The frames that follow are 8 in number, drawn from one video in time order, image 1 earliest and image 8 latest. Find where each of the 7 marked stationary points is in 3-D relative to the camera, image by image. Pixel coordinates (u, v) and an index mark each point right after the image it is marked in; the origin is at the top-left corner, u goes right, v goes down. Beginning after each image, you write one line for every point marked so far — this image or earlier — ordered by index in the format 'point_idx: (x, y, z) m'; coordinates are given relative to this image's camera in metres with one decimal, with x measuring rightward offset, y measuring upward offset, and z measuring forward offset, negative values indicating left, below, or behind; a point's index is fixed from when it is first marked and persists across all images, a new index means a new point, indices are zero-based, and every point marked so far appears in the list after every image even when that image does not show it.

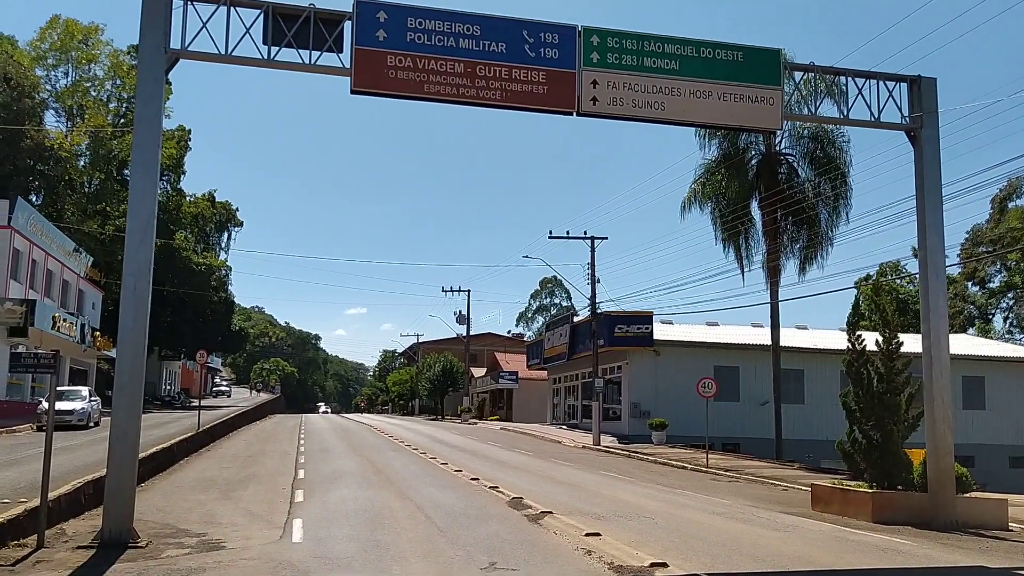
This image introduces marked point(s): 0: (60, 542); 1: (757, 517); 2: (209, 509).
0: (-5.6, -3.2, +11.3) m
1: (+3.9, -3.6, +14.4) m
2: (-5.0, -3.7, +15.0) m
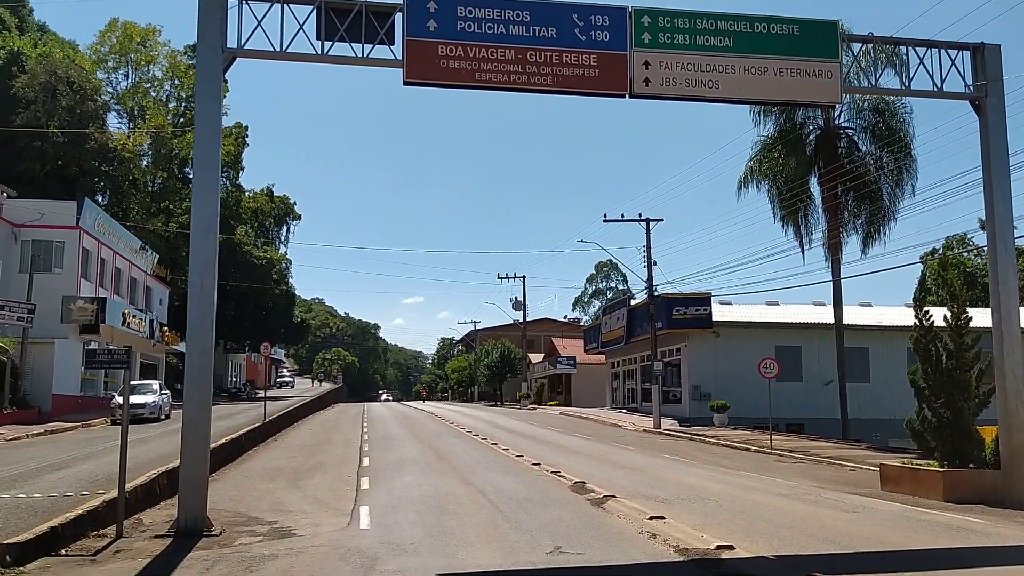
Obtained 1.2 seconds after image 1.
0: (-4.8, -3.1, +11.7) m
1: (+4.8, -3.3, +14.2) m
2: (-3.9, -3.5, +15.4) m
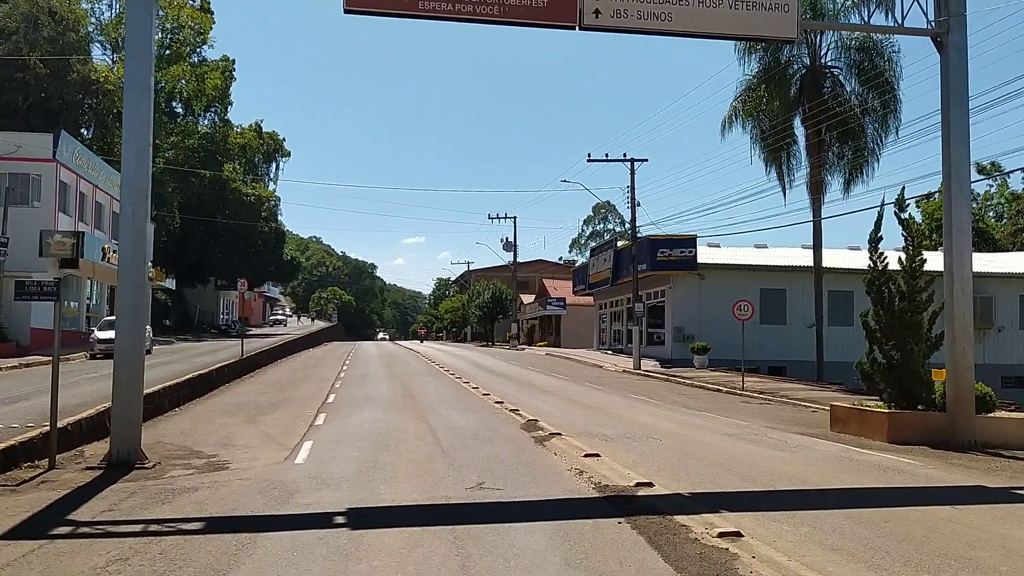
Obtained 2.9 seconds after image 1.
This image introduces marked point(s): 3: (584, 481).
0: (-5.6, -2.2, +11.7) m
1: (+4.0, -2.3, +14.2) m
2: (-4.8, -2.4, +15.4) m
3: (+0.8, -2.1, +9.9) m
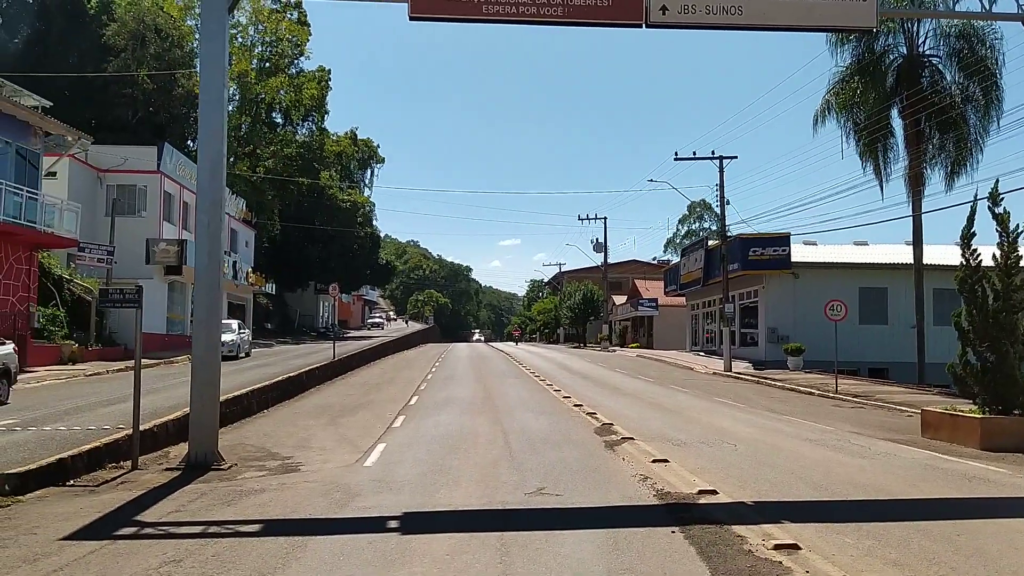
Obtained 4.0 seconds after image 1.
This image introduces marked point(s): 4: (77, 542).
0: (-4.8, -2.3, +12.1) m
1: (+5.1, -2.3, +13.6) m
2: (-3.5, -2.5, +15.8) m
3: (+1.4, -2.1, +9.7) m
4: (-3.5, -2.0, +7.3) m
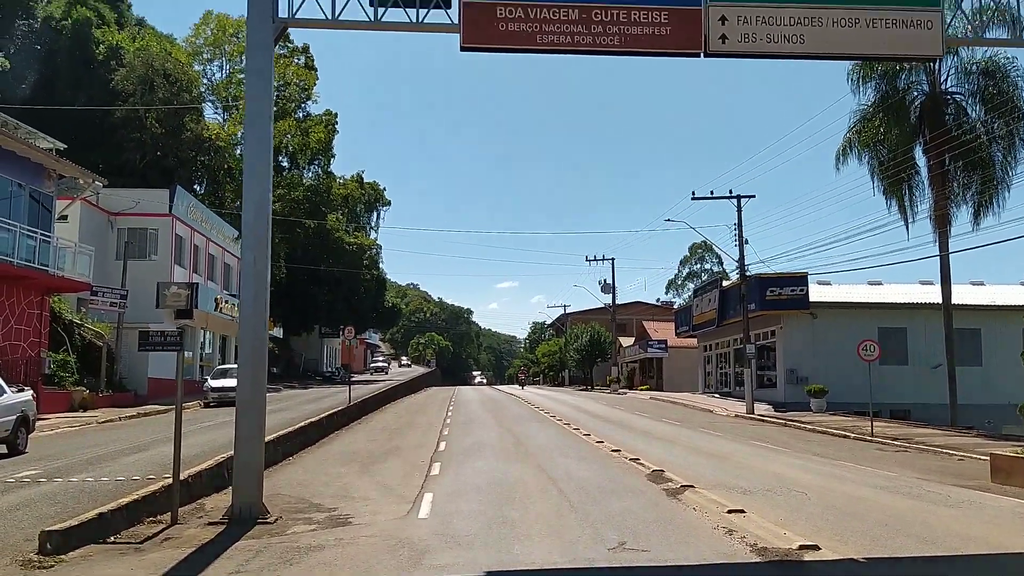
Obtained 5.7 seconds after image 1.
0: (-4.0, -2.9, +11.4) m
1: (+5.9, -2.9, +12.9) m
2: (-2.7, -3.2, +15.0) m
3: (+2.2, -2.5, +9.0) m
4: (-2.7, -2.3, +6.6) m
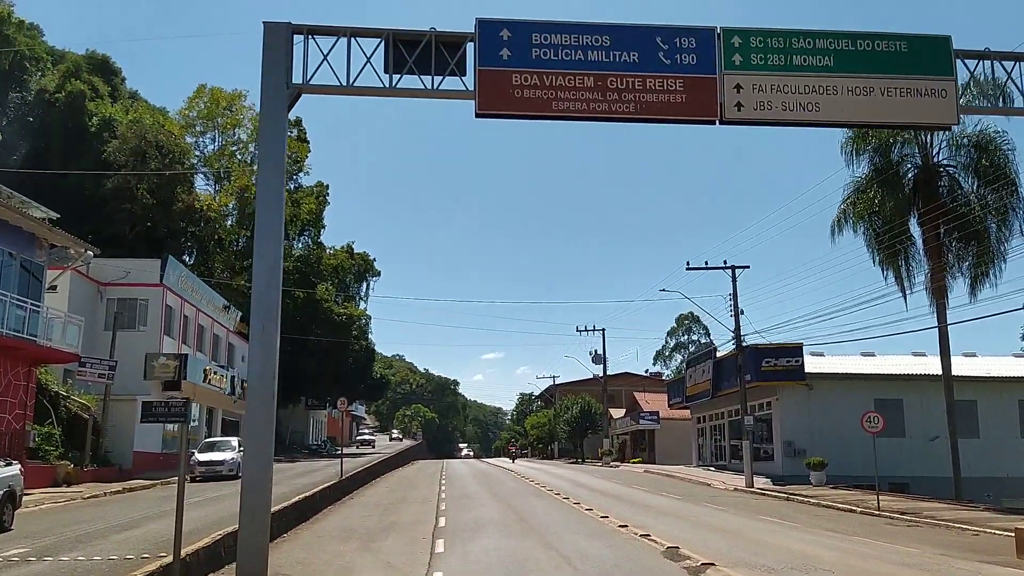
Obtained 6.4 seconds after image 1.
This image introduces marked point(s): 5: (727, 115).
0: (-3.8, -3.7, +10.8) m
1: (+6.1, -3.8, +12.5) m
2: (-2.6, -4.3, +14.4) m
3: (+2.5, -3.2, +8.5) m
4: (-2.4, -2.8, +6.0) m
5: (+2.9, +2.3, +12.3) m
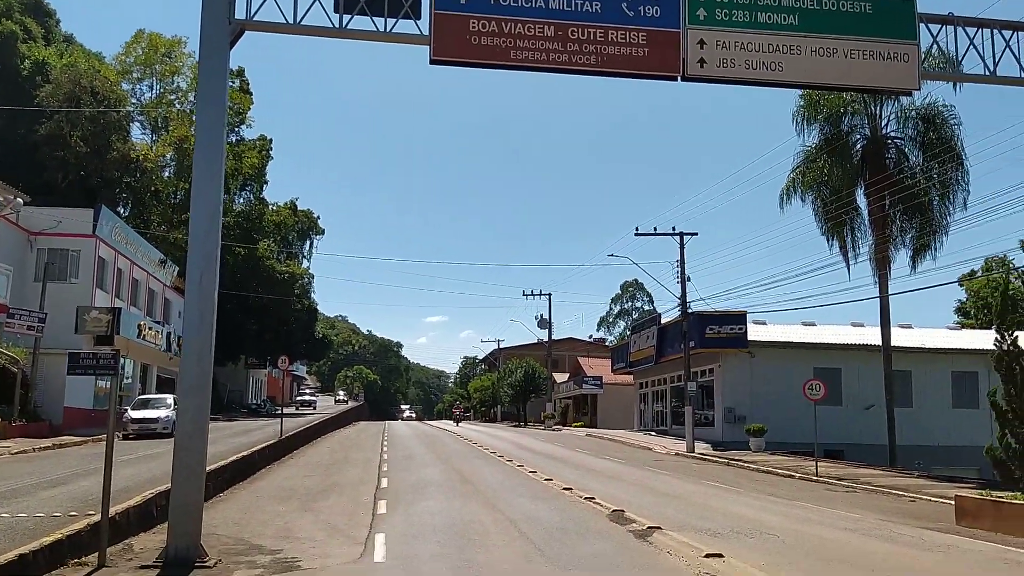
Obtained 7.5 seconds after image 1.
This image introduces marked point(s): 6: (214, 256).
0: (-4.4, -3.1, +10.3) m
1: (+5.3, -3.4, +12.6) m
2: (-3.5, -3.6, +14.0) m
3: (+2.0, -2.8, +8.4) m
4: (-2.7, -2.4, +5.6) m
5: (+2.3, +2.8, +12.0) m
6: (-3.5, +0.4, +10.6) m
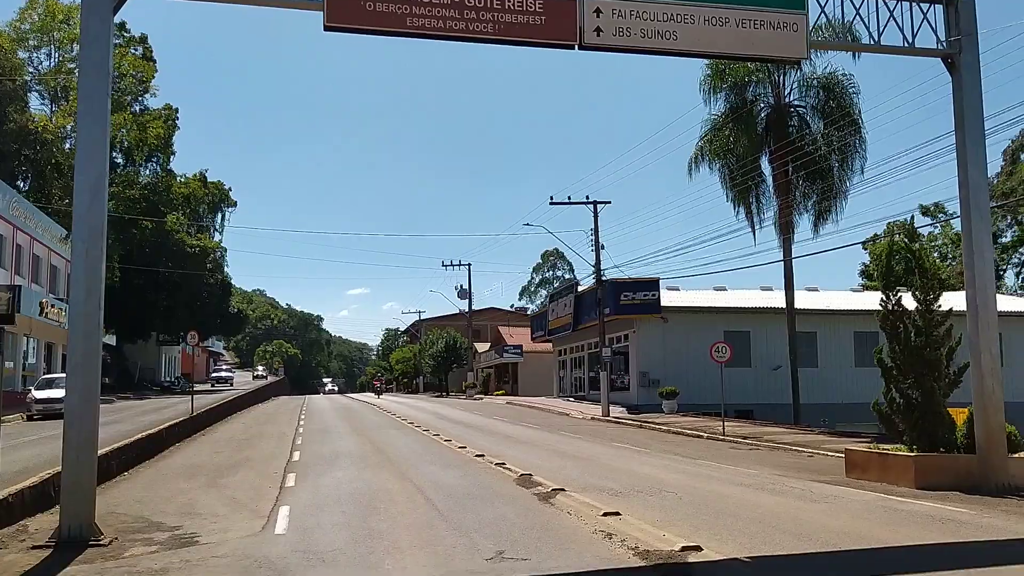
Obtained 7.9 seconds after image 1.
0: (-5.5, -2.8, +10.0) m
1: (+4.0, -2.9, +13.1) m
2: (-4.9, -3.2, +13.8) m
3: (+1.0, -2.4, +8.6) m
4: (-3.4, -2.2, +5.5) m
5: (+1.0, +3.3, +12.1) m
6: (-4.7, +0.7, +10.3) m
